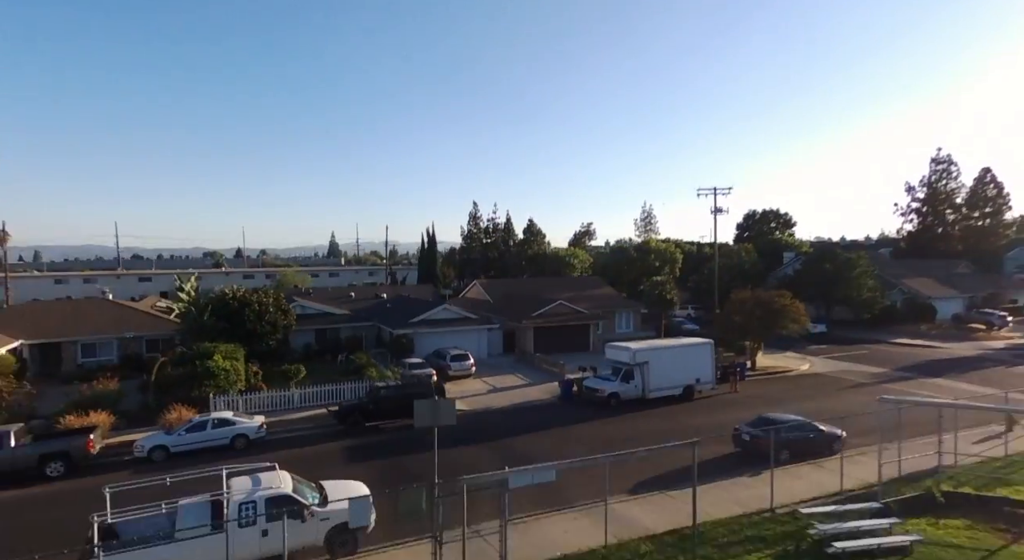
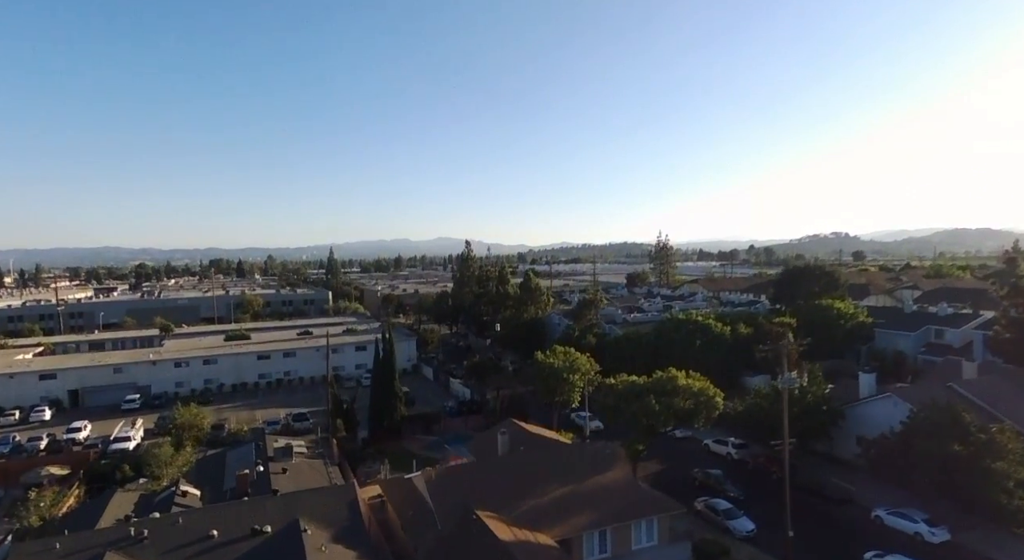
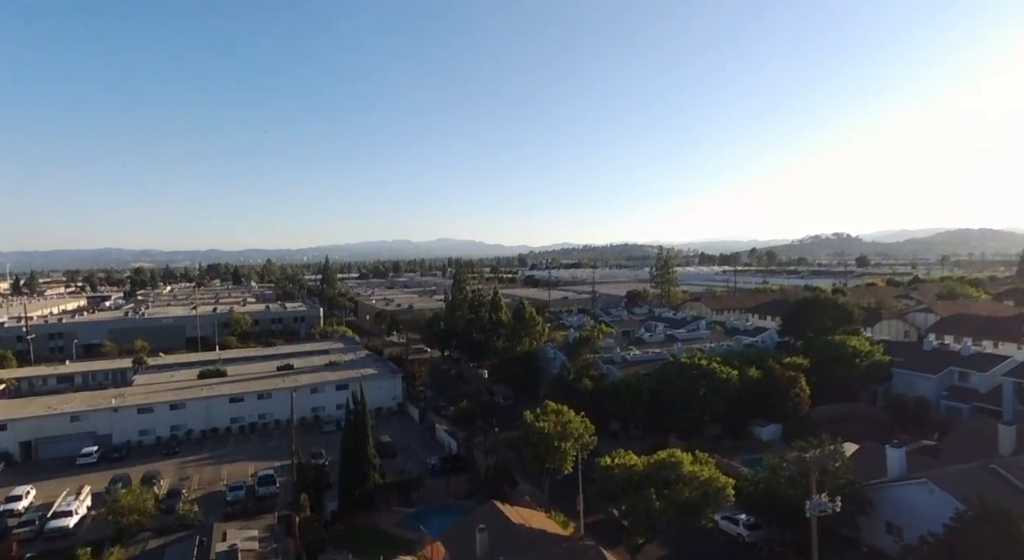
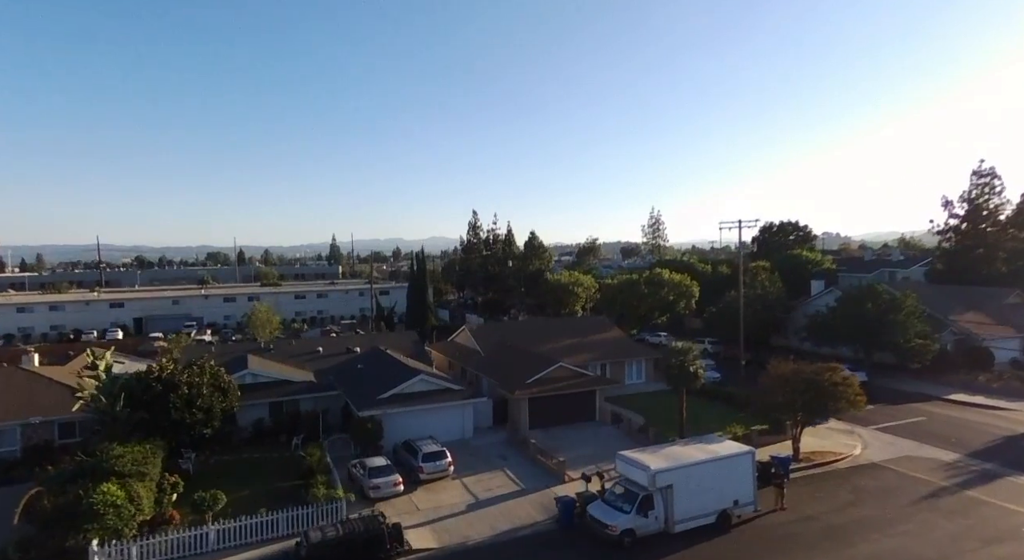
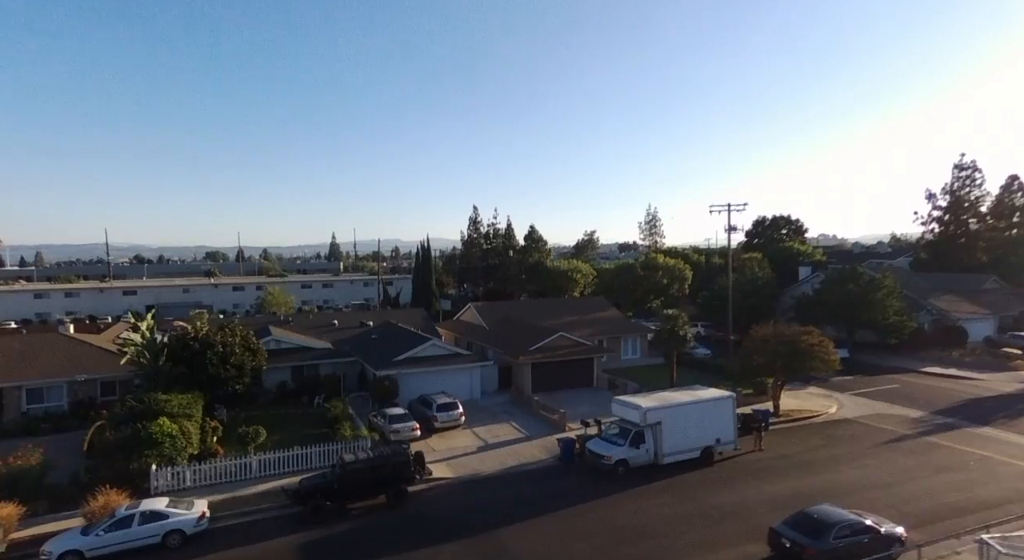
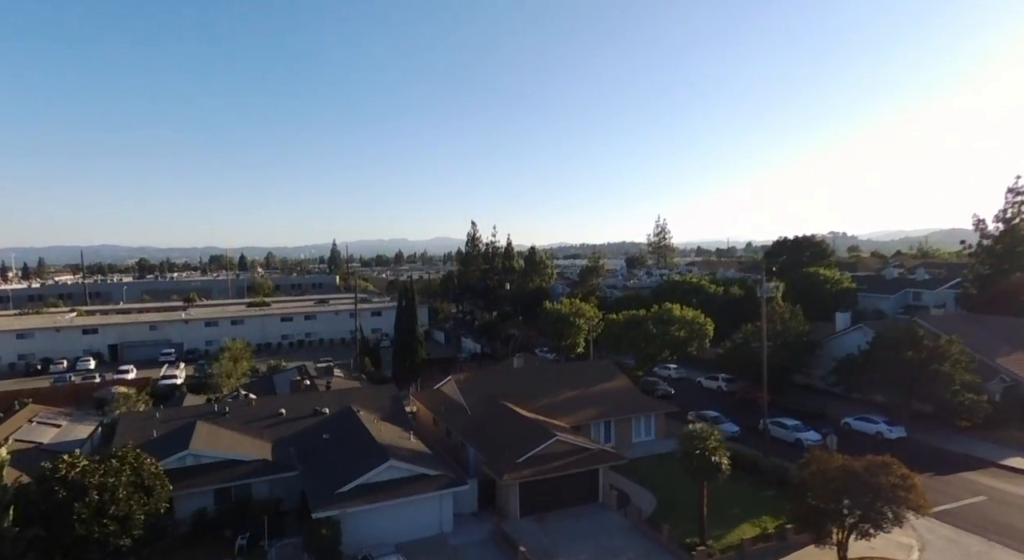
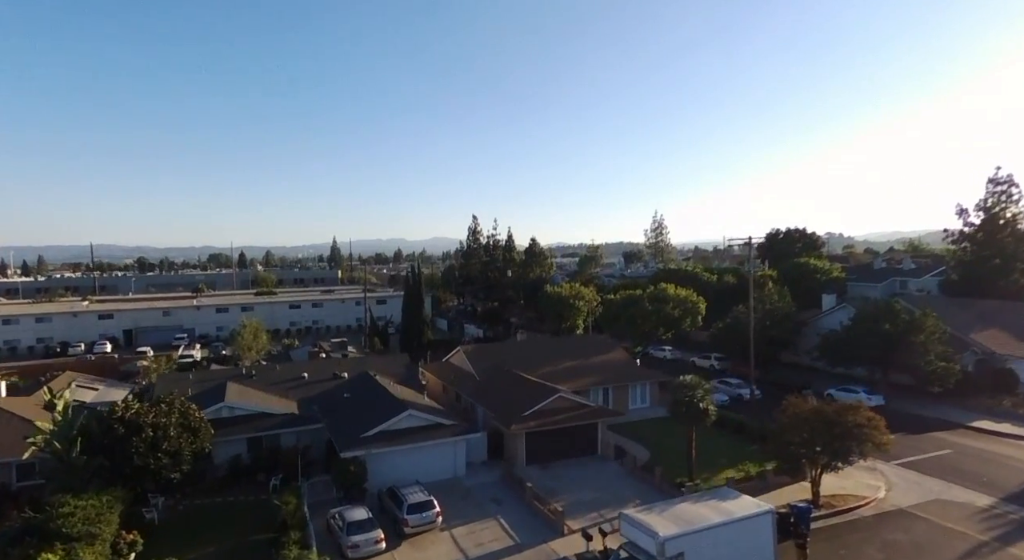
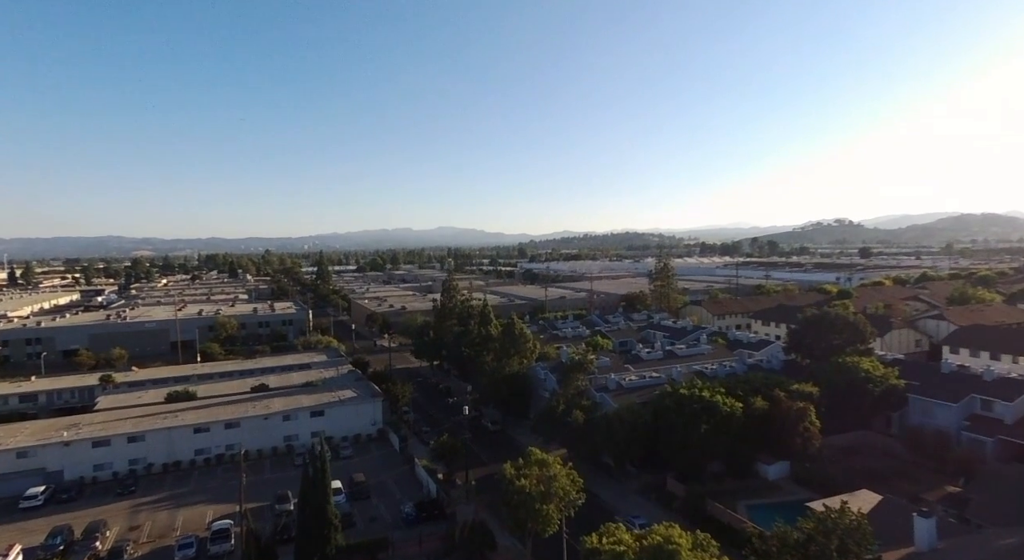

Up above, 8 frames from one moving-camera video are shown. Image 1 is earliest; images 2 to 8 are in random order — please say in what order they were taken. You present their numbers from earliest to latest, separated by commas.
5, 4, 7, 6, 2, 3, 8
